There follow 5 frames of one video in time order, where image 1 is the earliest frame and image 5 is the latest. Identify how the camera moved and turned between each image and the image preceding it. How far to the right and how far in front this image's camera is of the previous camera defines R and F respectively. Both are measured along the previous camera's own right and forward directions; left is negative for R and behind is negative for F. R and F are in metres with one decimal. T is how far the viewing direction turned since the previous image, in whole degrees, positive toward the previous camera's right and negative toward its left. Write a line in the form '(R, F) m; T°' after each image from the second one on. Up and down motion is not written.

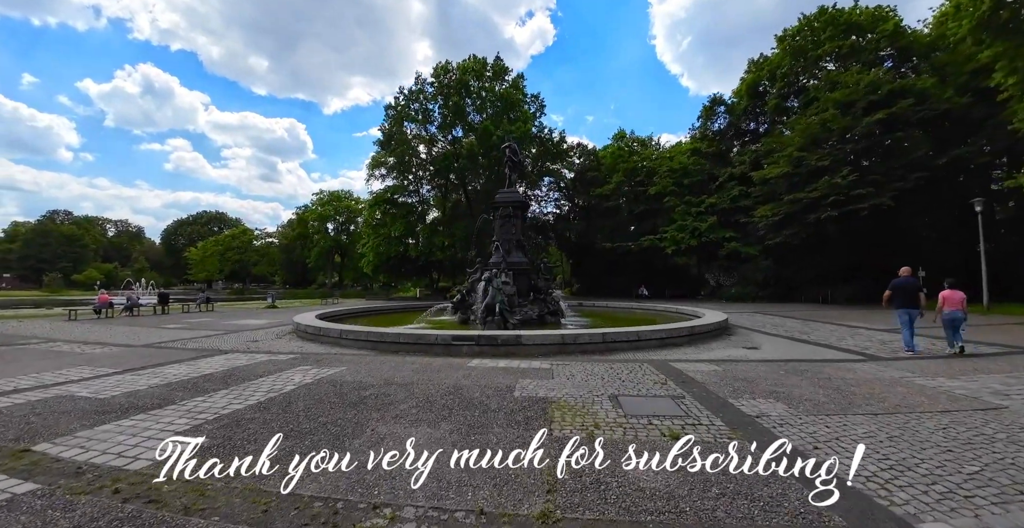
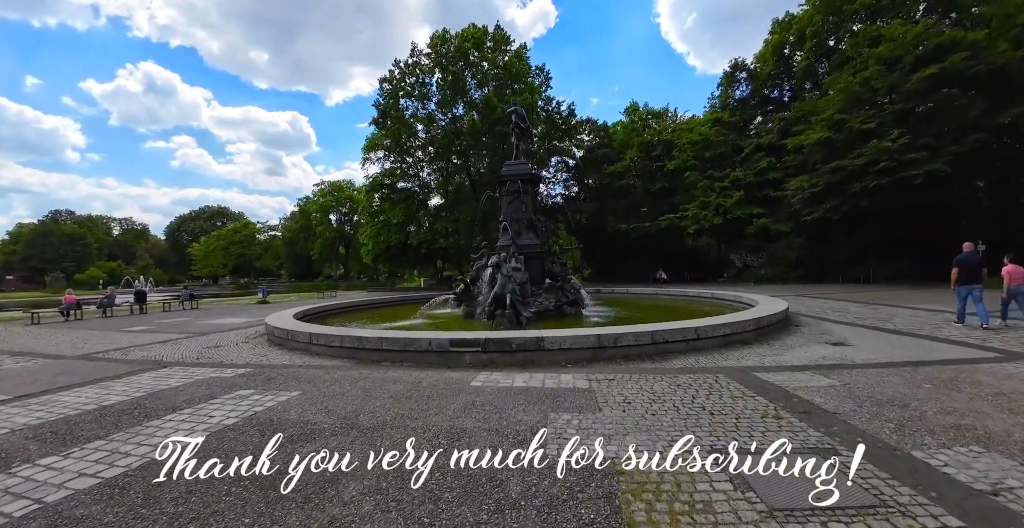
(-0.1, +2.3) m; -1°
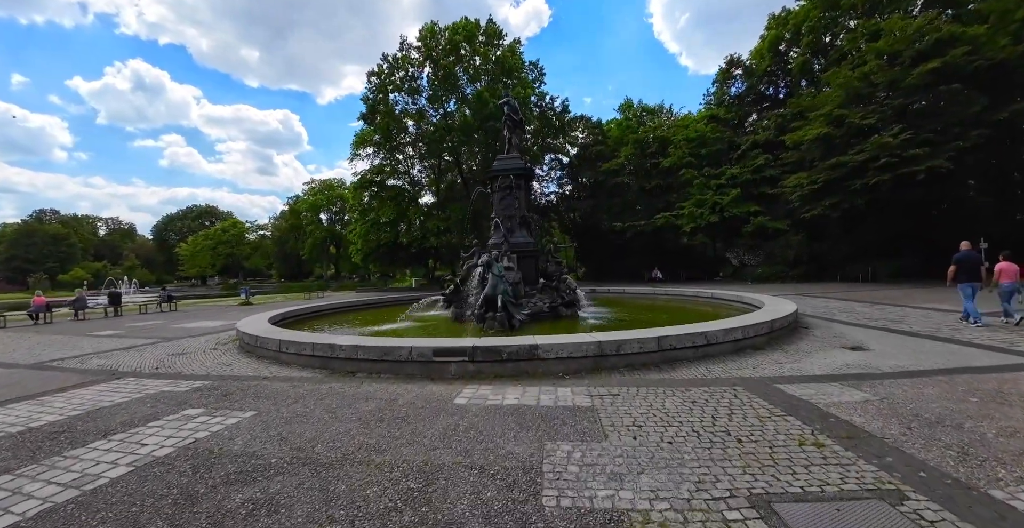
(0.0, +0.7) m; +1°
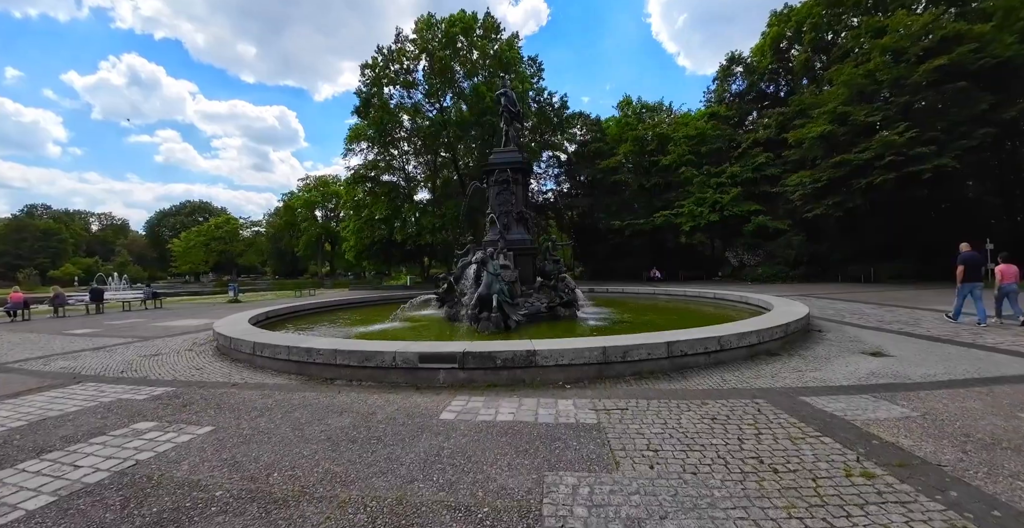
(0.0, +0.5) m; 0°
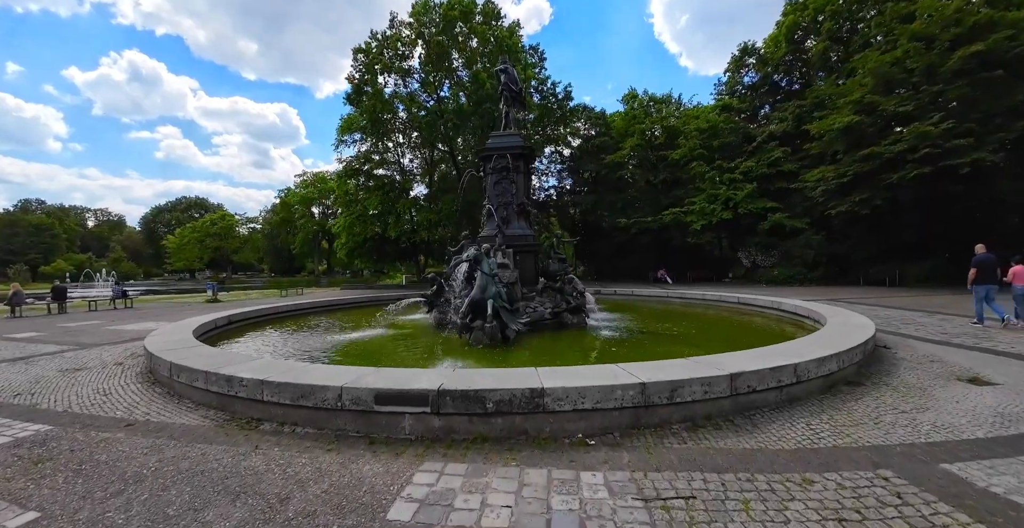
(0.0, +1.5) m; 0°
